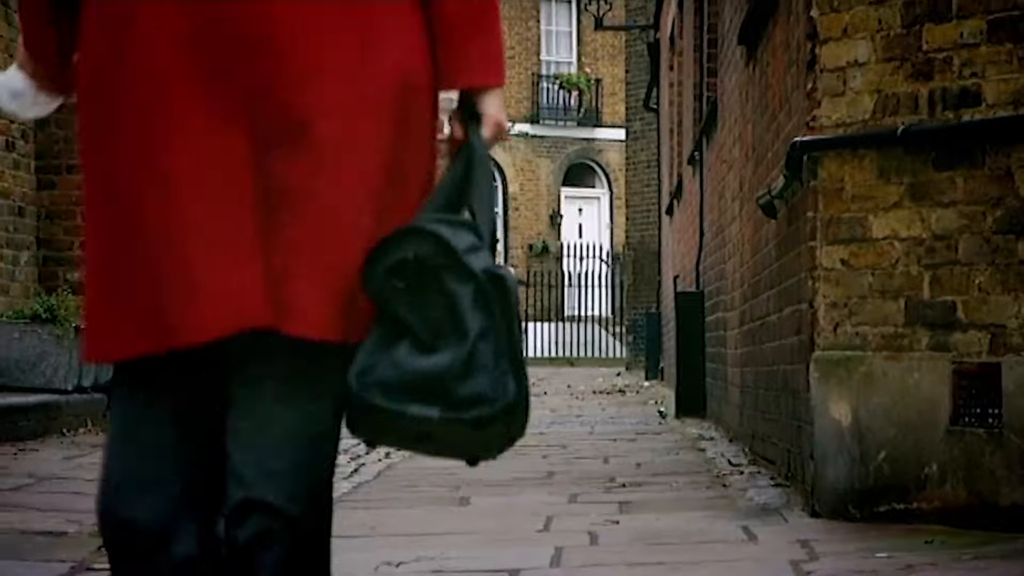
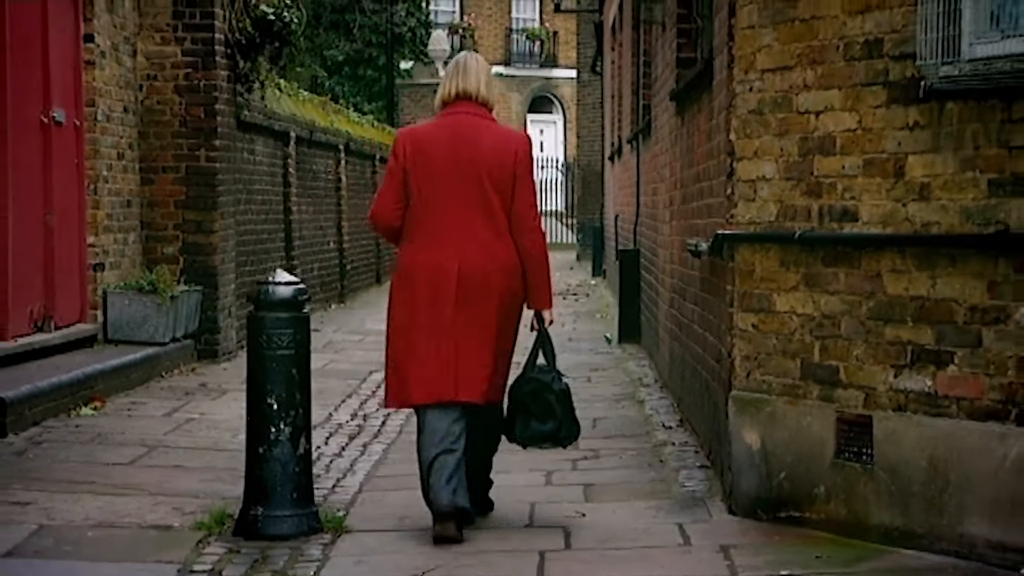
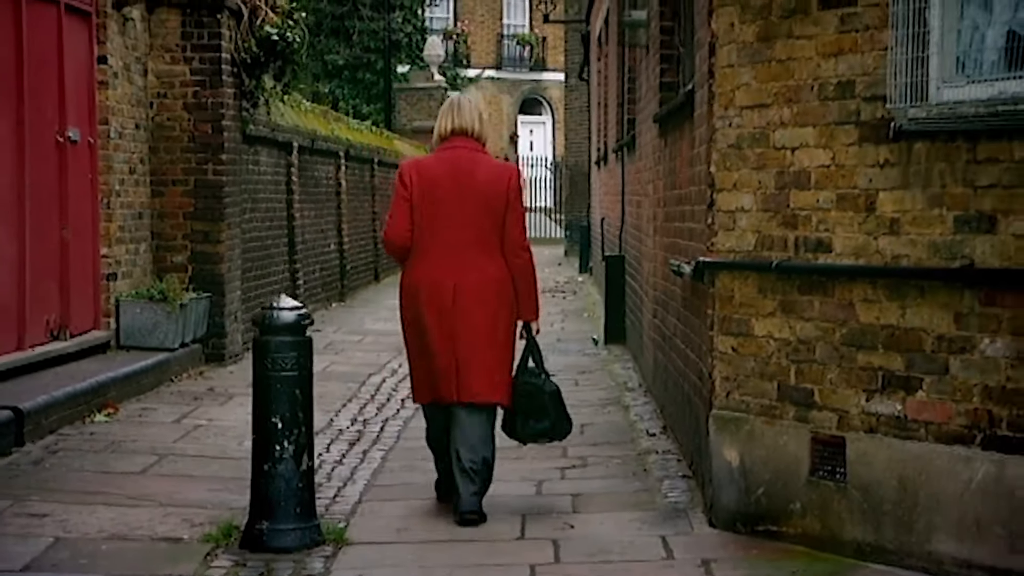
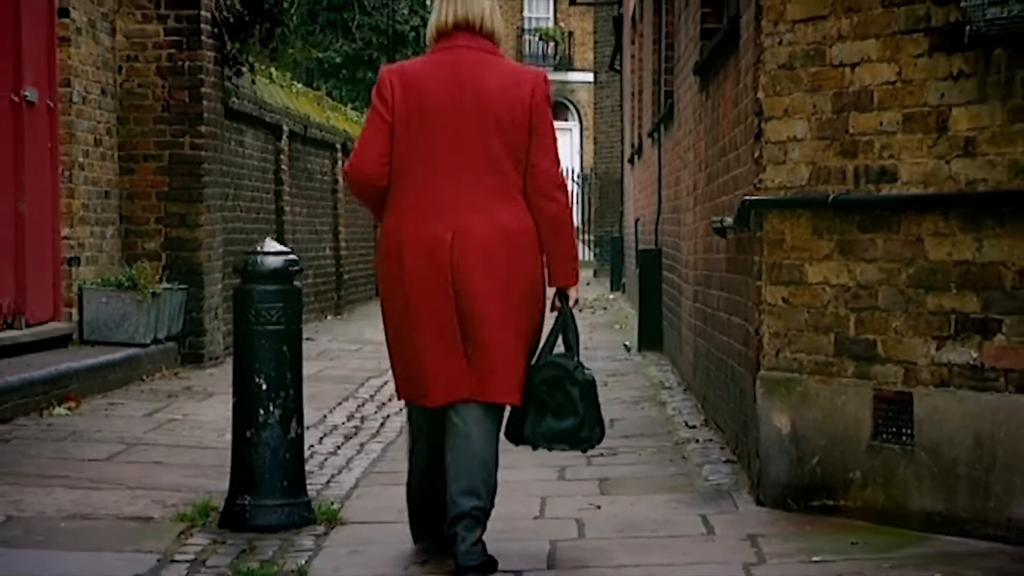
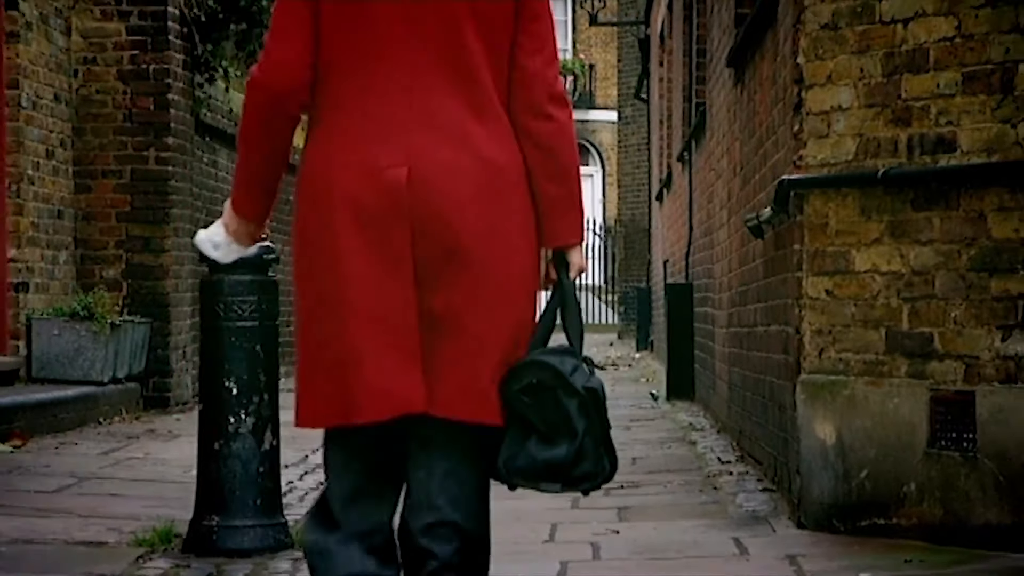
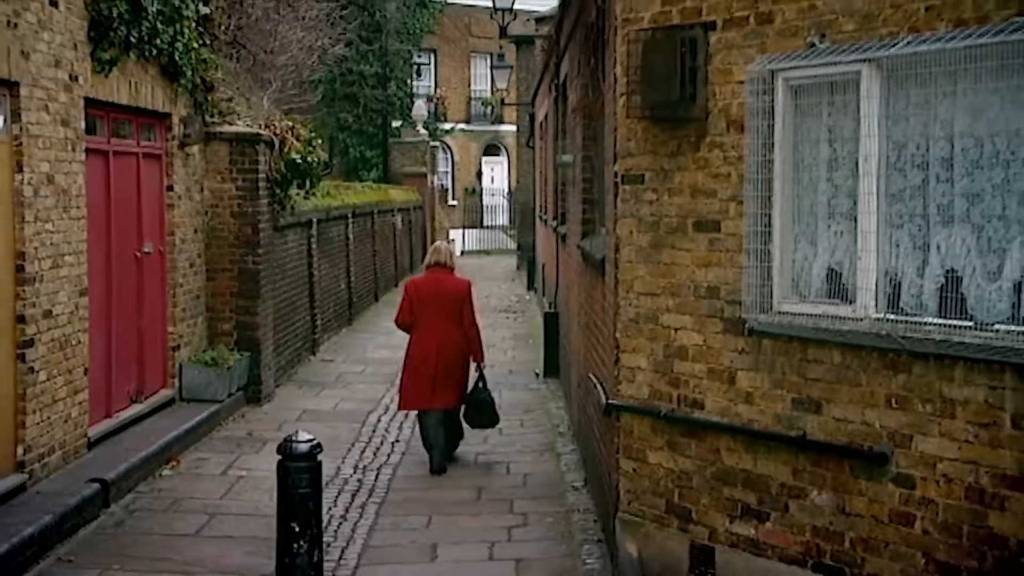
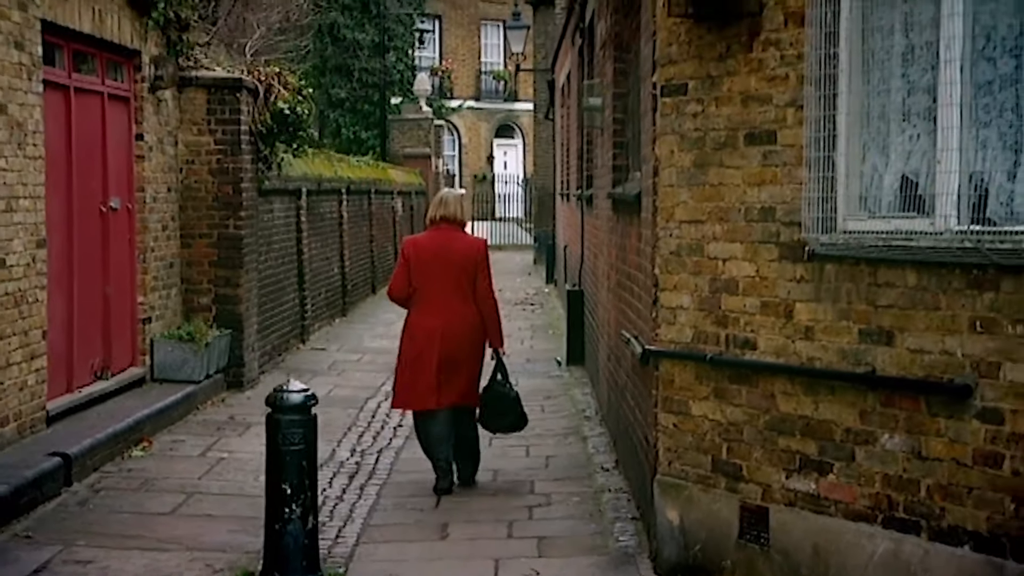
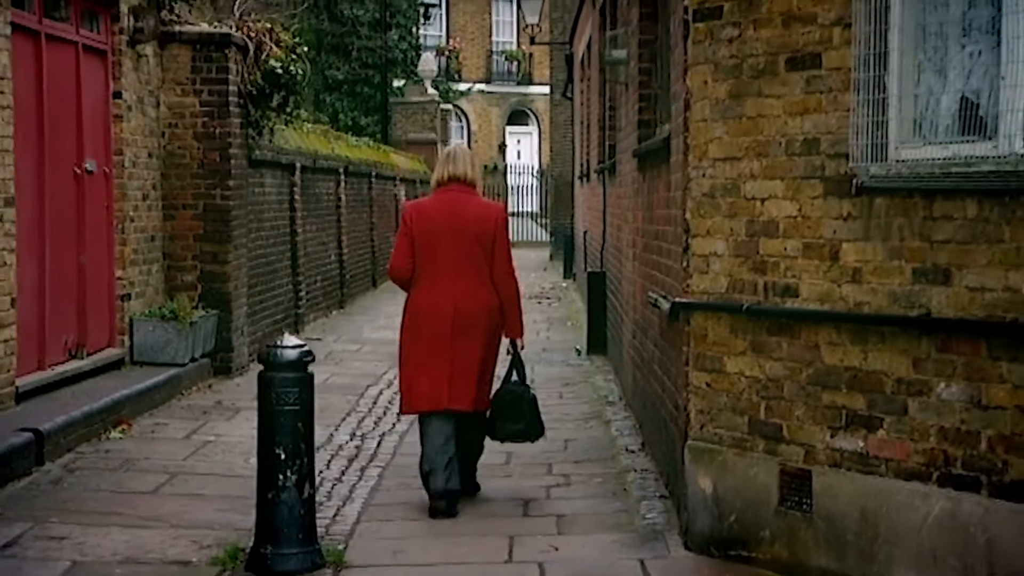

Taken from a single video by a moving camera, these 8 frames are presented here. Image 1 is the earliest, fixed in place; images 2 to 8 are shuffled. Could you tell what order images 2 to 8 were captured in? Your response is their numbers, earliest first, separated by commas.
5, 4, 2, 3, 8, 7, 6
